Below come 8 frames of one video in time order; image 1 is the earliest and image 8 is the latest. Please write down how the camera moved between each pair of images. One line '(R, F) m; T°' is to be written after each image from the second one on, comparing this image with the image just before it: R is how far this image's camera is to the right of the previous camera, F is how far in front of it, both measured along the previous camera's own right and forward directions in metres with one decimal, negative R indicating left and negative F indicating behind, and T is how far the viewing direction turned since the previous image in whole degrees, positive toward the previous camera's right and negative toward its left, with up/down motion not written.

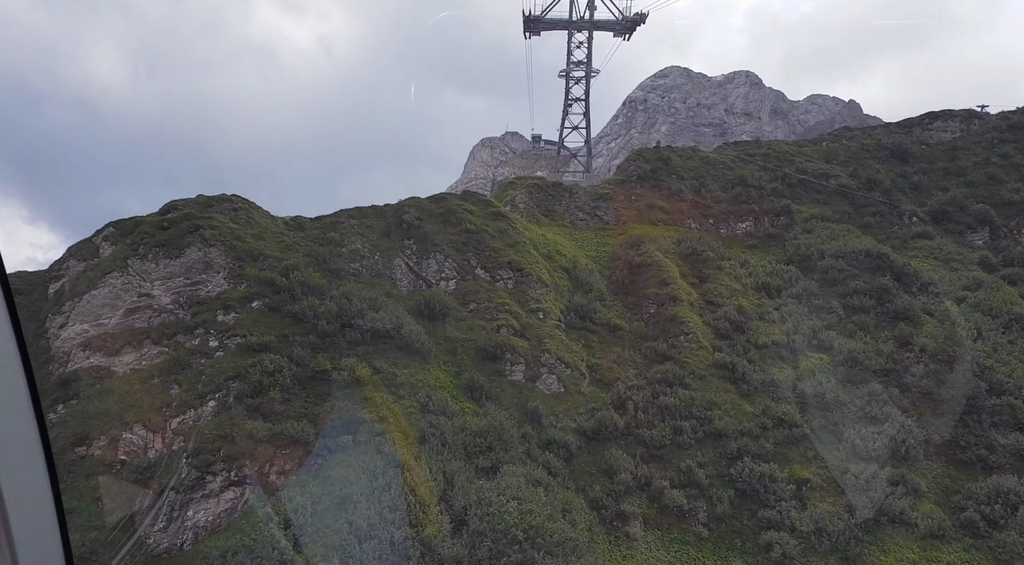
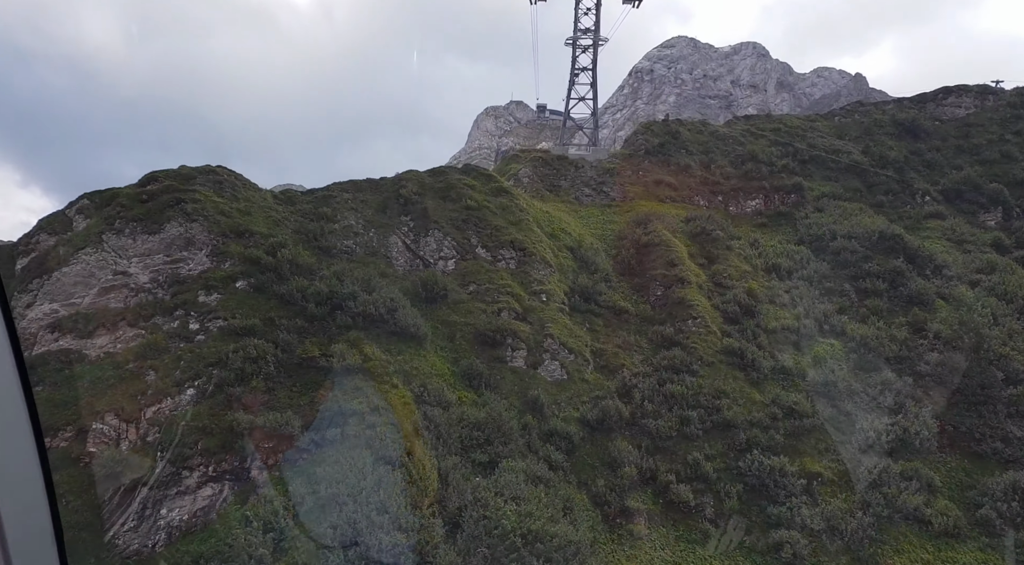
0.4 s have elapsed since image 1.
(0.0, +1.1) m; 0°
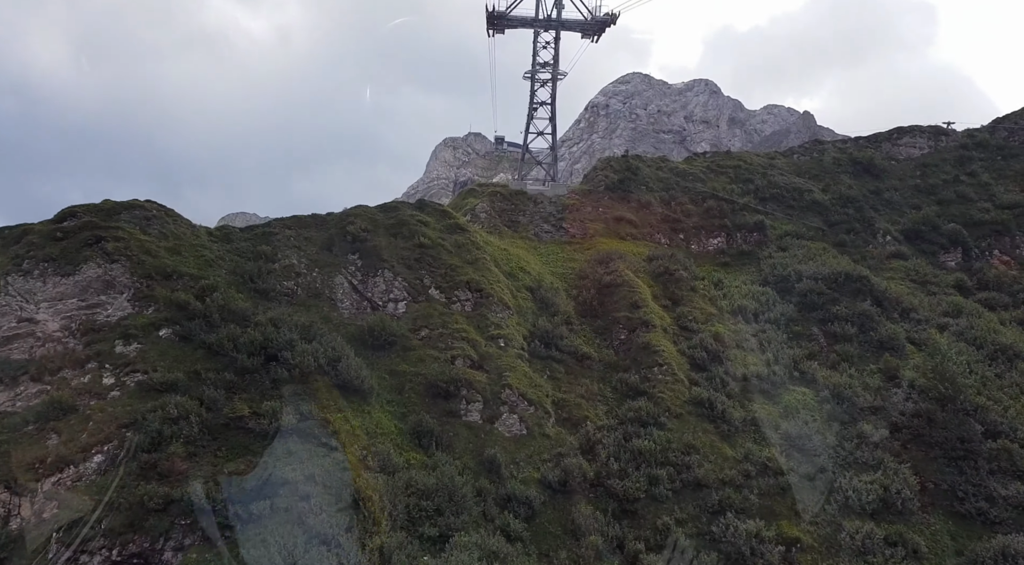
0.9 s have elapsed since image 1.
(0.0, +1.5) m; +3°
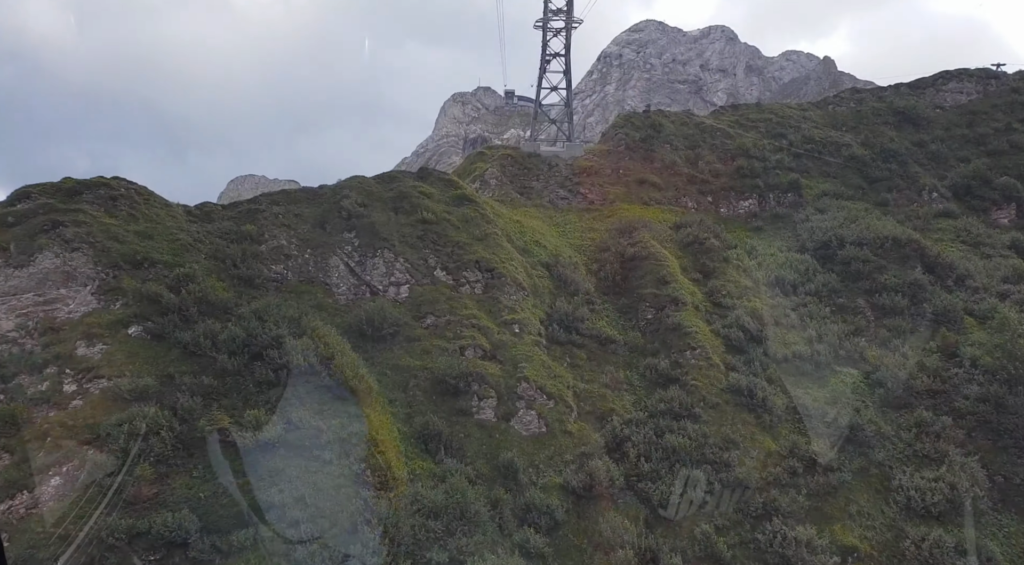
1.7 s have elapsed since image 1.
(0.0, +2.2) m; -1°
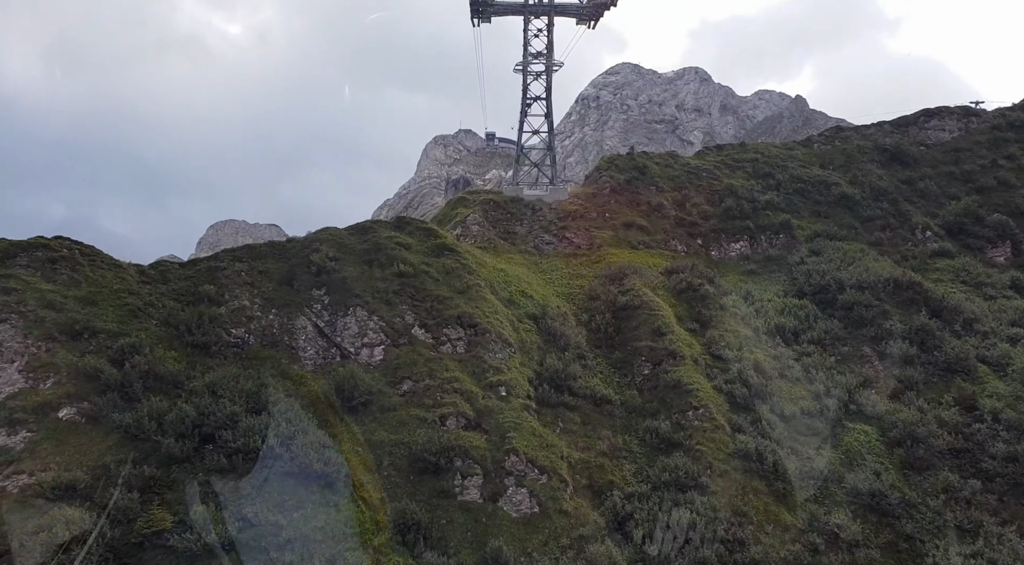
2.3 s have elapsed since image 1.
(-0.1, +1.6) m; +1°
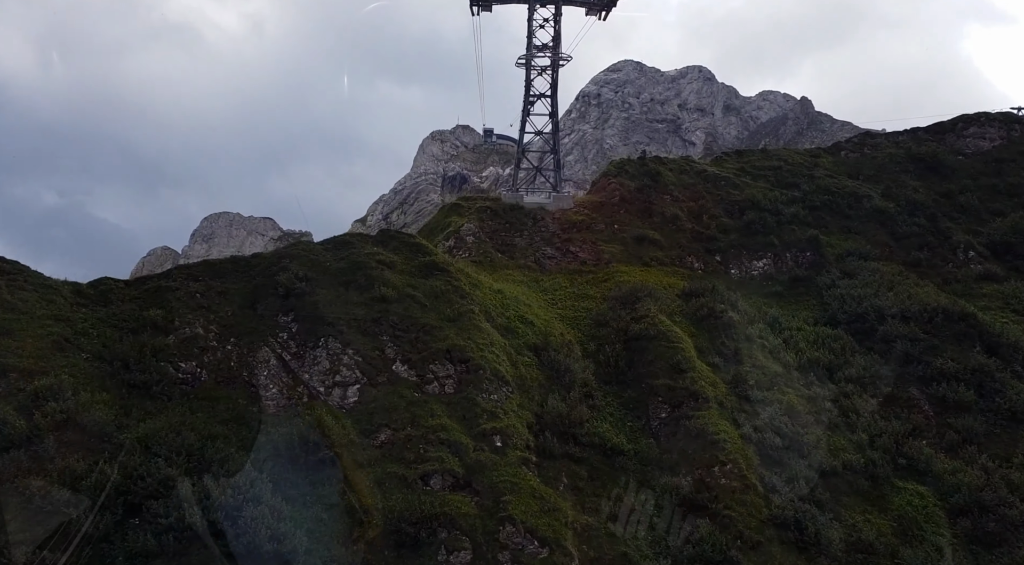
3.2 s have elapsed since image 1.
(-0.1, +2.6) m; 0°
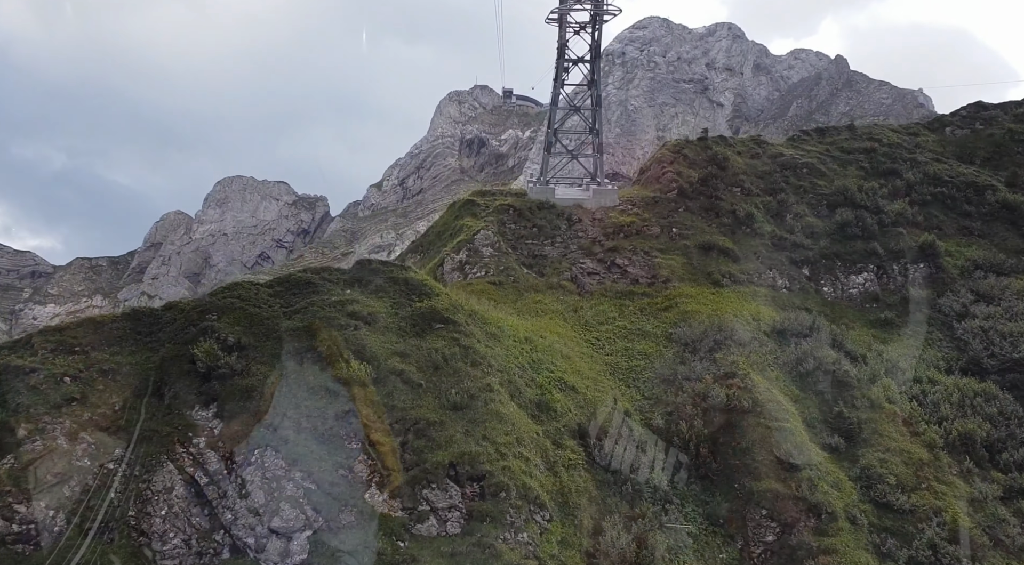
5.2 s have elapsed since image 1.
(-0.3, +5.6) m; -1°
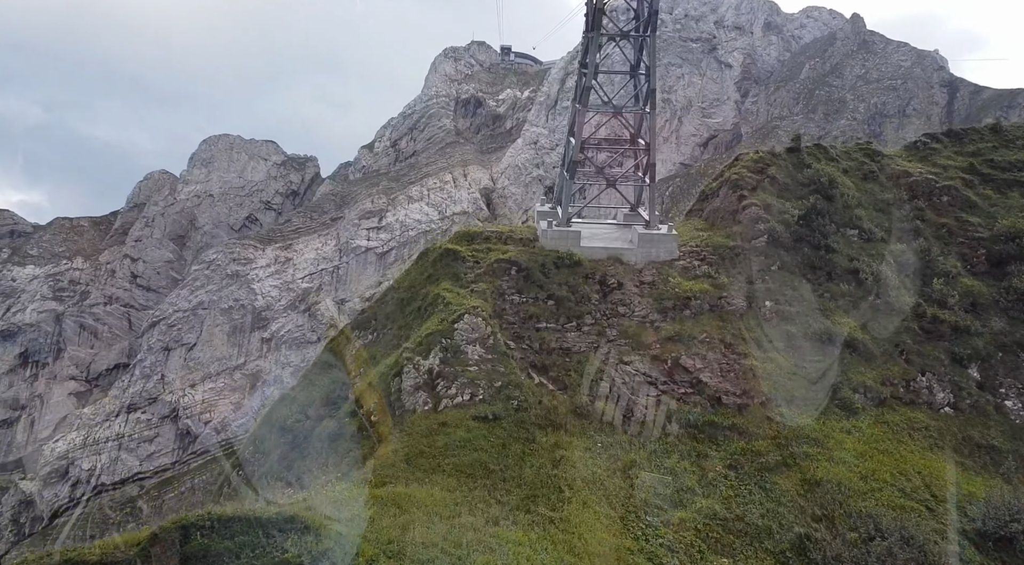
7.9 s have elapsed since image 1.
(-0.1, +7.4) m; 0°
